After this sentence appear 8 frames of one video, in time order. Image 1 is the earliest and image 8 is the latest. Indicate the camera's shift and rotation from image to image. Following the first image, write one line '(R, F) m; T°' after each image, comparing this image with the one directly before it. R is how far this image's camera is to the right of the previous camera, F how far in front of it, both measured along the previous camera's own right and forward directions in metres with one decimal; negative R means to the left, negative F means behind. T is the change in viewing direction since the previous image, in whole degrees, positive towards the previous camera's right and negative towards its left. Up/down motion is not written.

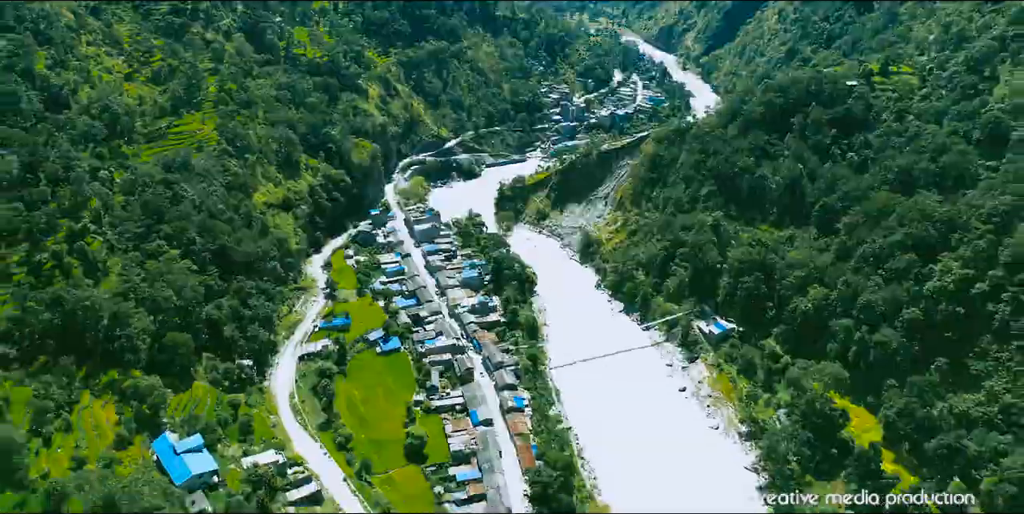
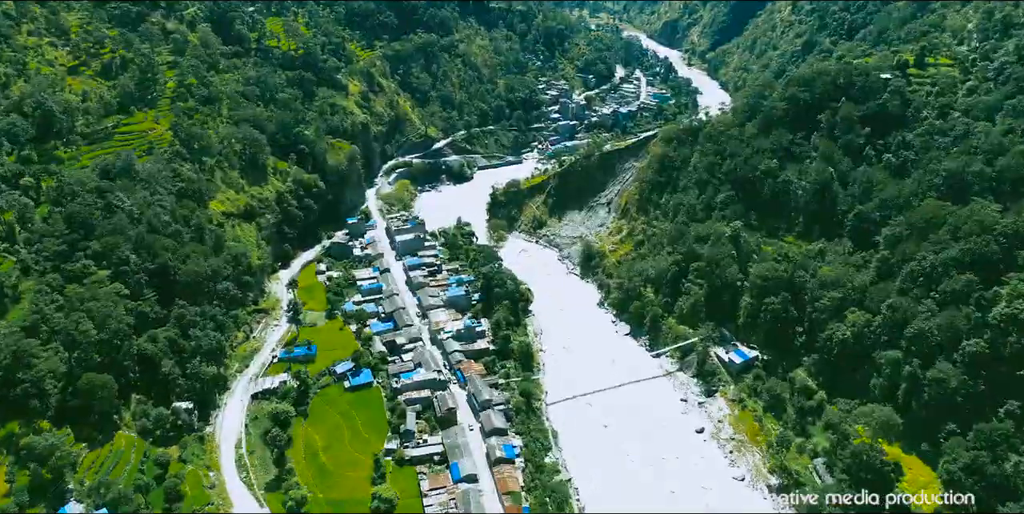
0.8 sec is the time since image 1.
(+0.5, +5.7) m; 0°
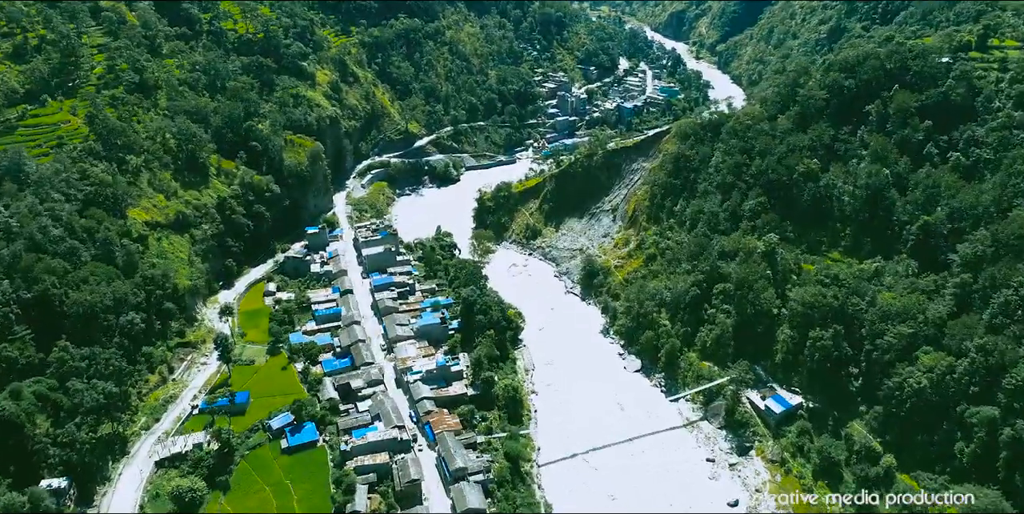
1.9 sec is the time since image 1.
(+0.7, +7.5) m; 0°
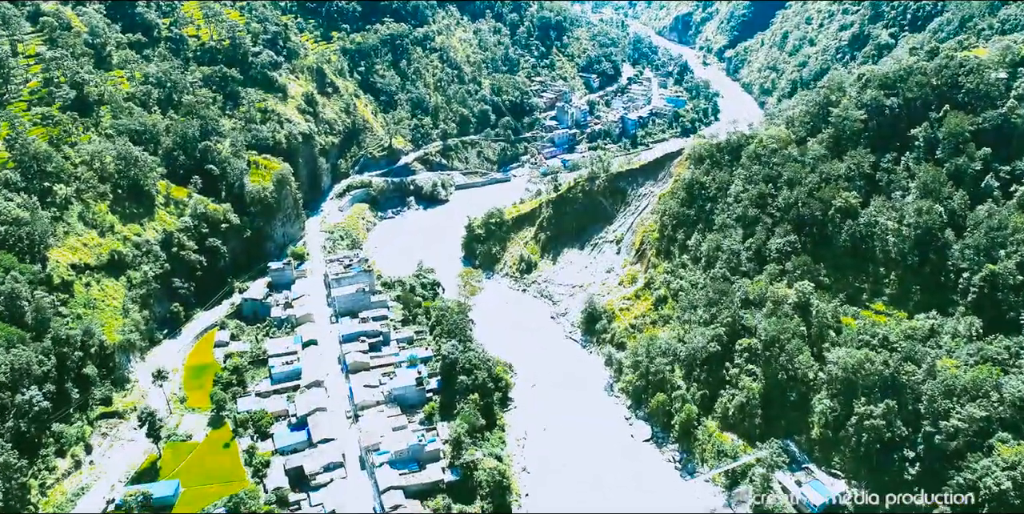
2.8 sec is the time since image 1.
(+0.5, +5.1) m; 0°
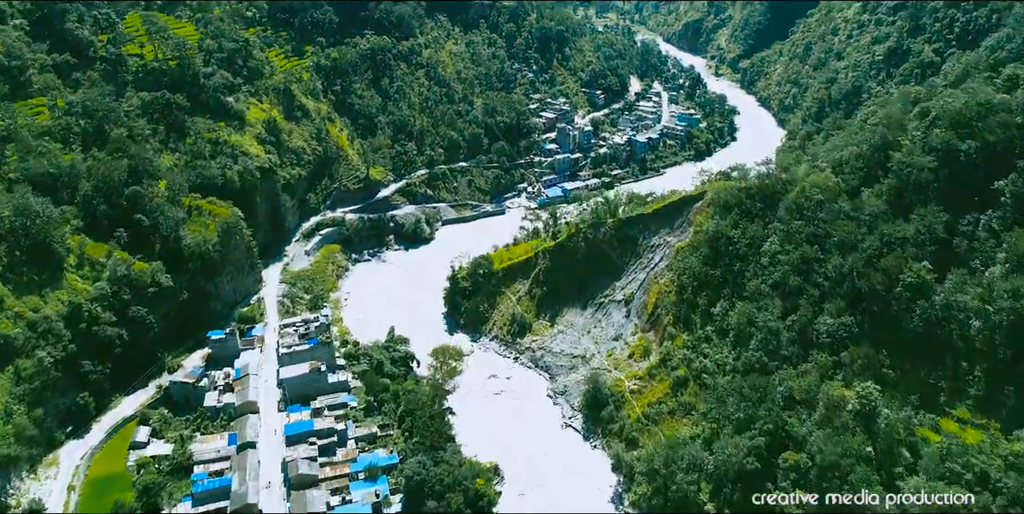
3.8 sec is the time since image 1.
(+0.7, +6.3) m; 0°
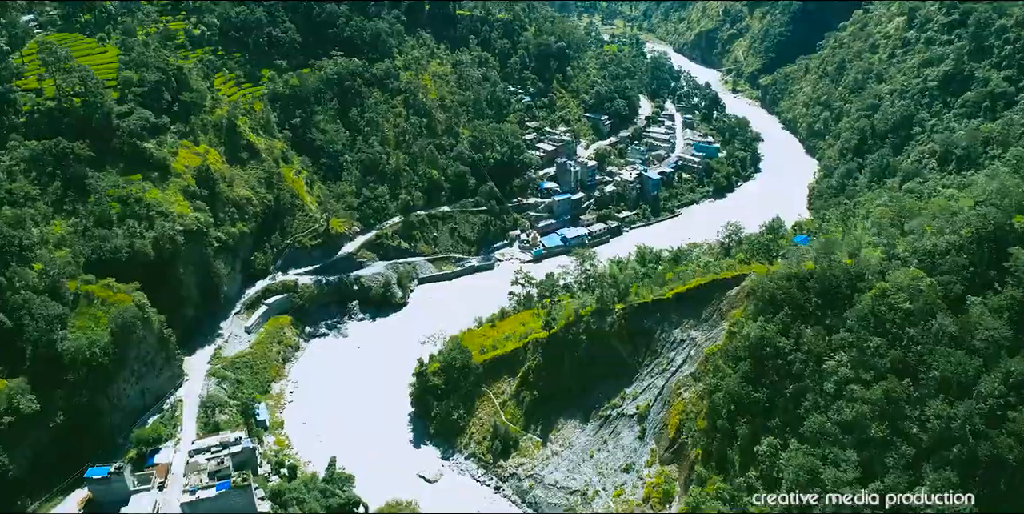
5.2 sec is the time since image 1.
(+0.9, +7.7) m; 0°
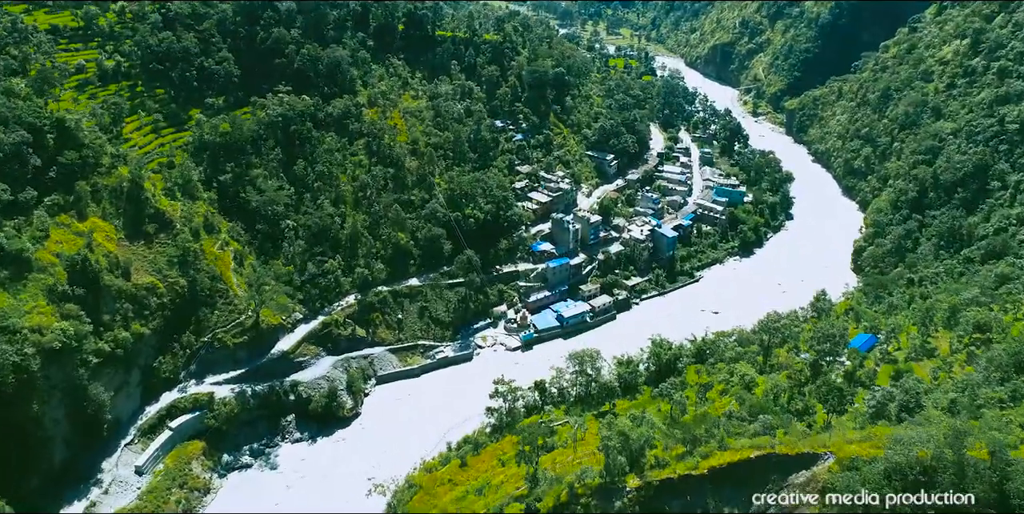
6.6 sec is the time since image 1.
(+1.0, +8.5) m; 0°
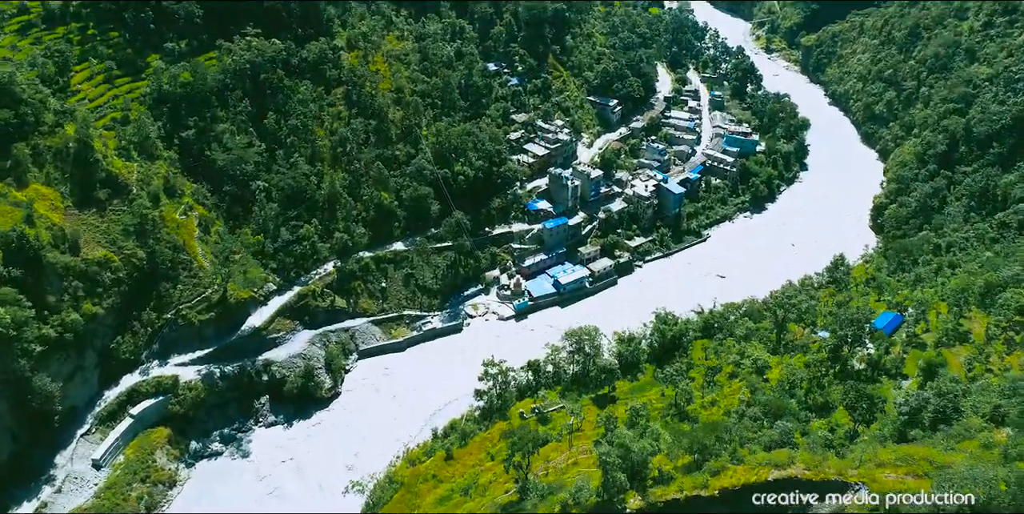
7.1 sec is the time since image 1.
(+0.4, +2.9) m; 0°
